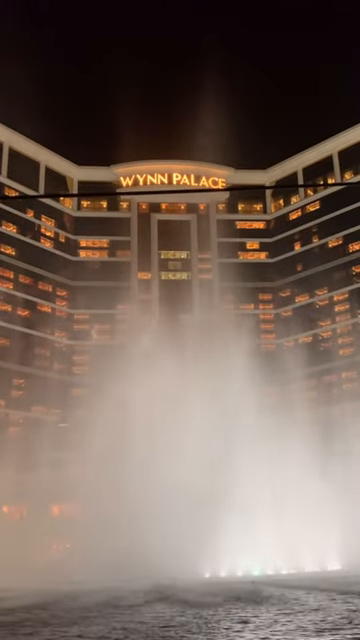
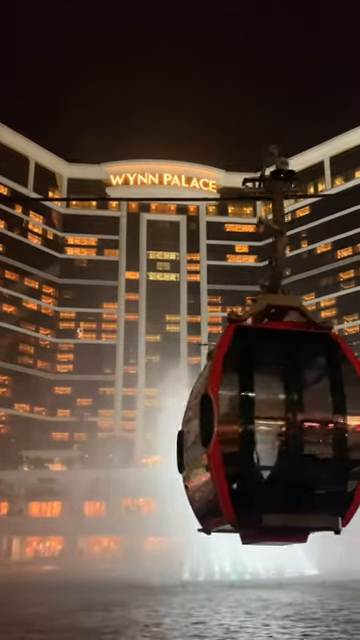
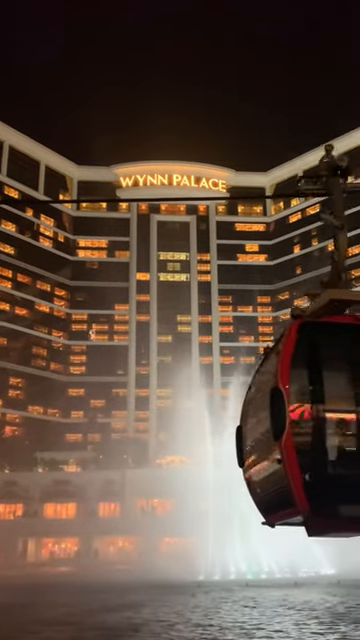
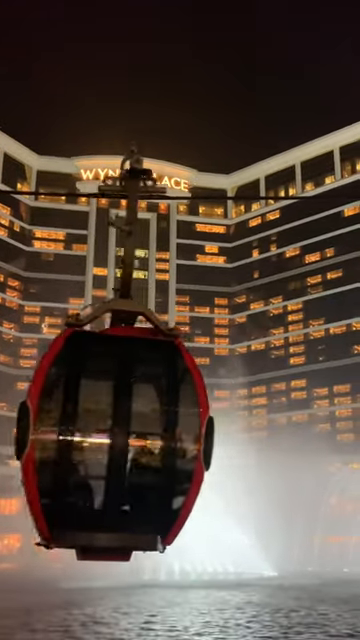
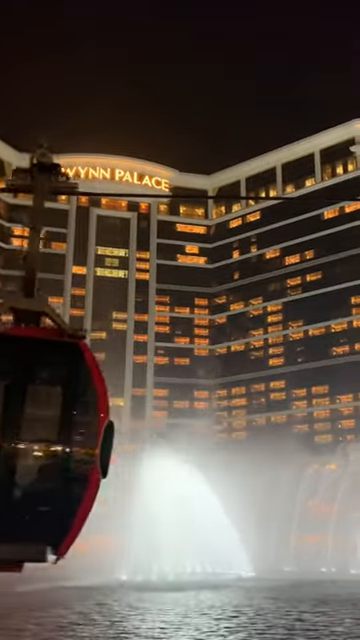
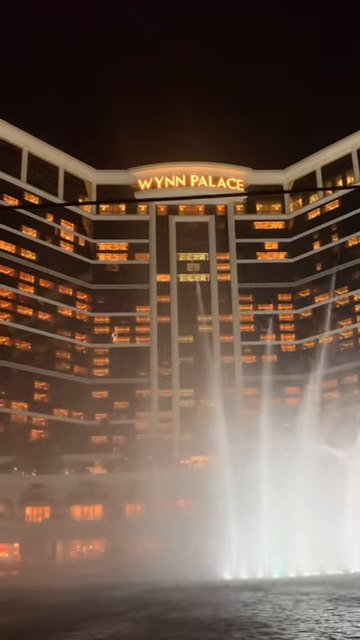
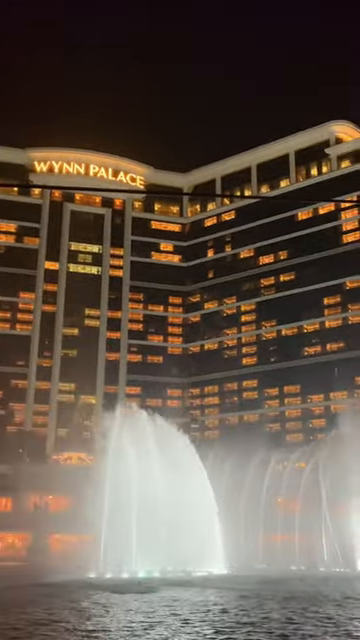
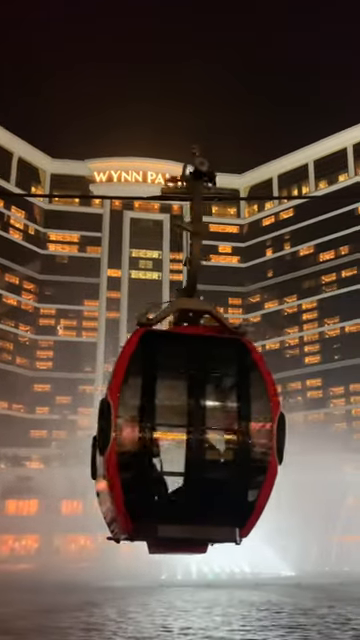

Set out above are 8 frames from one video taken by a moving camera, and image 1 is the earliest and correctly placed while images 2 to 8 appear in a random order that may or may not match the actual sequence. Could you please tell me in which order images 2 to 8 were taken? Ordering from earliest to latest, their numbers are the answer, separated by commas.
6, 3, 2, 8, 4, 5, 7
